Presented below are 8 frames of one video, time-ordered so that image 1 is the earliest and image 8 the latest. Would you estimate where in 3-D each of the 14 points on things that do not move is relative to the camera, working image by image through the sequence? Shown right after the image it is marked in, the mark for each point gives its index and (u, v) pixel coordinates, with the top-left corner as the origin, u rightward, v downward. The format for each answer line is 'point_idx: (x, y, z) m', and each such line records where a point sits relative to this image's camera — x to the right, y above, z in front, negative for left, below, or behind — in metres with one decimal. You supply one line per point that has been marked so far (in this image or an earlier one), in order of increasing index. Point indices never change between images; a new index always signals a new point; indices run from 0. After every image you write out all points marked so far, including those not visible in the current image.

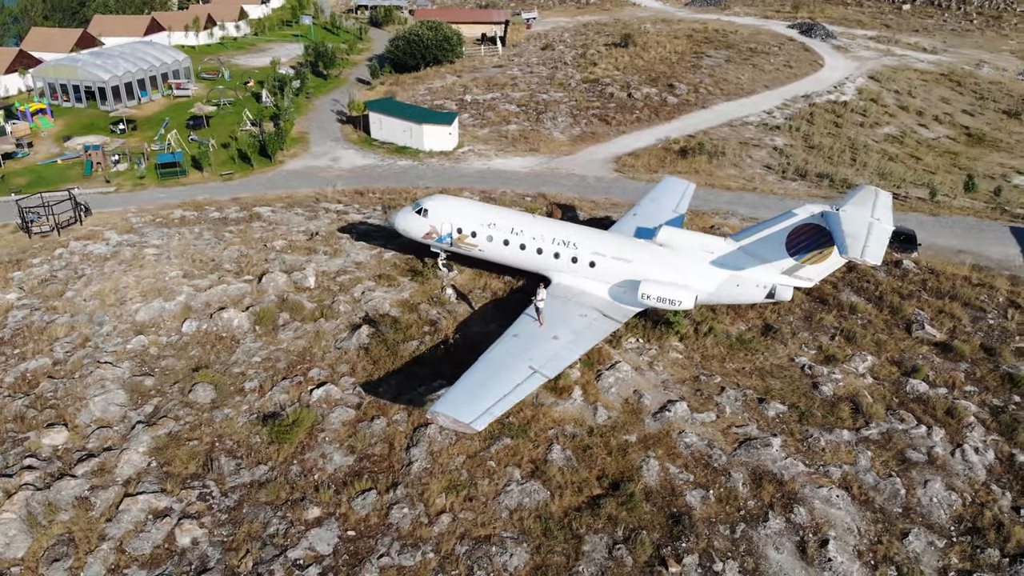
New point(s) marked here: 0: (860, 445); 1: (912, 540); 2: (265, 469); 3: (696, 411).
0: (+7.2, -3.2, +17.3) m
1: (+7.3, -4.6, +15.3) m
2: (-5.2, -3.8, +17.6) m
3: (+4.0, -2.6, +18.3) m
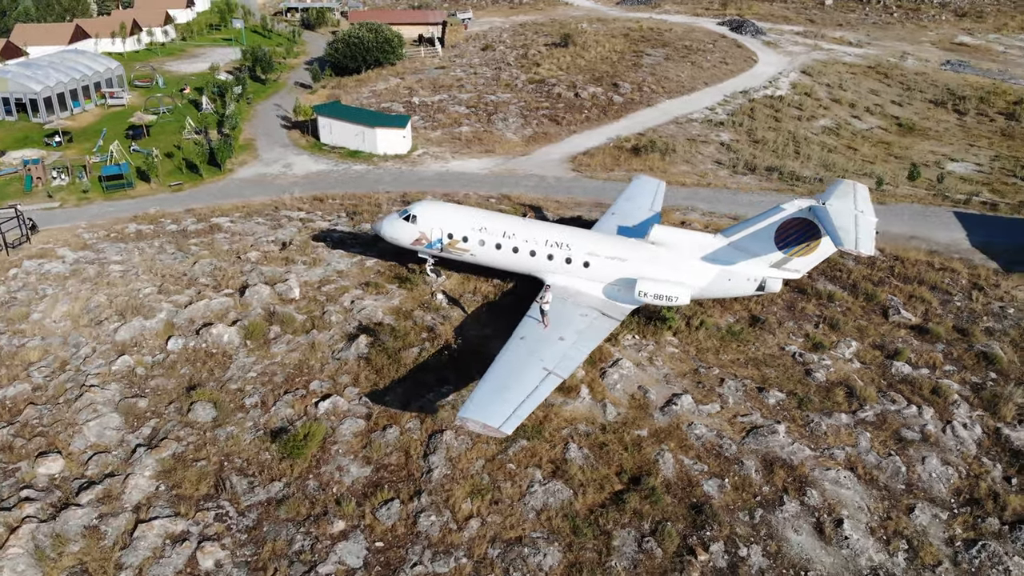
0: (+7.5, -3.0, +18.2) m
1: (+7.8, -4.3, +16.2) m
2: (-4.8, -4.0, +17.4) m
3: (+4.3, -2.6, +18.9) m
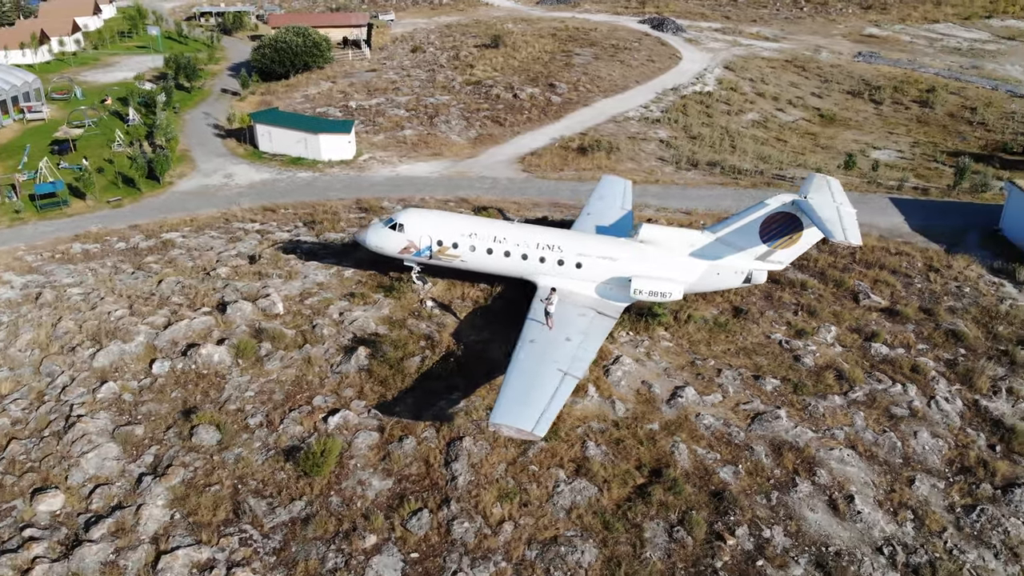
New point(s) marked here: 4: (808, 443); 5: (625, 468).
0: (+7.8, -2.7, +19.3) m
1: (+8.4, -4.0, +17.4) m
2: (-4.3, -4.4, +17.2) m
3: (+4.5, -2.4, +19.7) m
4: (+6.4, -3.3, +18.3) m
5: (+2.4, -3.7, +17.6) m
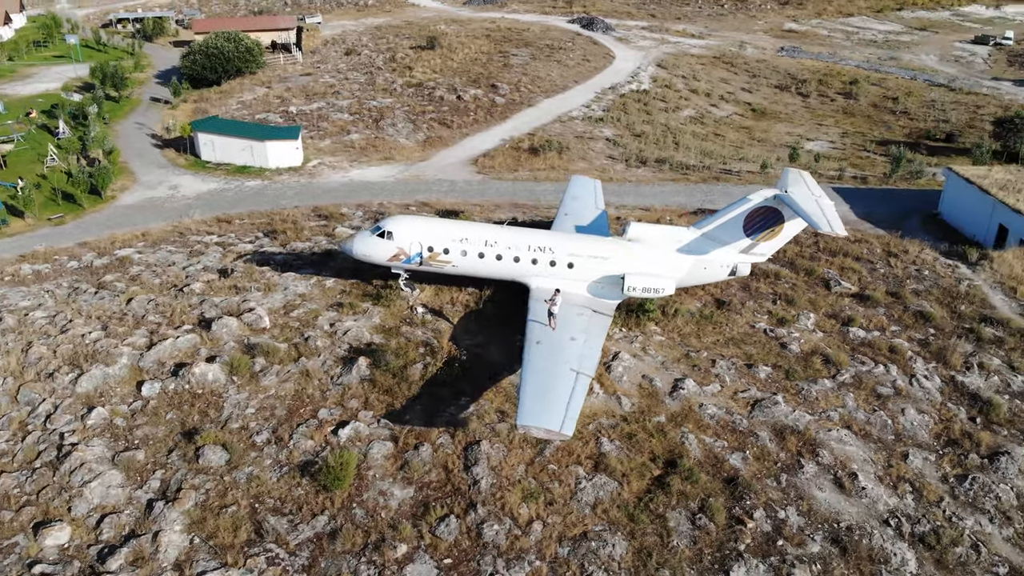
0: (+7.9, -2.4, +20.3) m
1: (+8.8, -3.7, +18.5) m
2: (-3.8, -4.7, +17.1) m
3: (+4.6, -2.3, +20.4) m
4: (+6.7, -3.1, +19.2) m
5: (+2.8, -3.7, +18.1) m
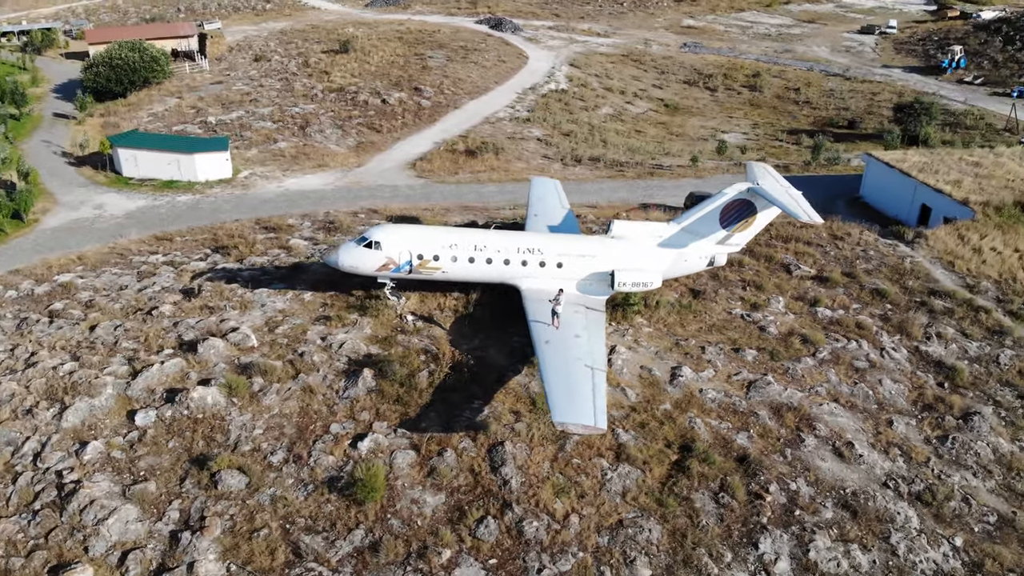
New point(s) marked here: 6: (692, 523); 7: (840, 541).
0: (+8.0, -2.0, +21.8) m
1: (+9.2, -3.2, +20.1) m
2: (-3.0, -4.9, +17.1) m
3: (+4.7, -2.1, +21.4) m
4: (+7.0, -2.8, +20.5) m
5: (+3.3, -3.6, +18.9) m
6: (+3.7, -4.8, +17.3) m
7: (+6.7, -5.1, +17.2) m
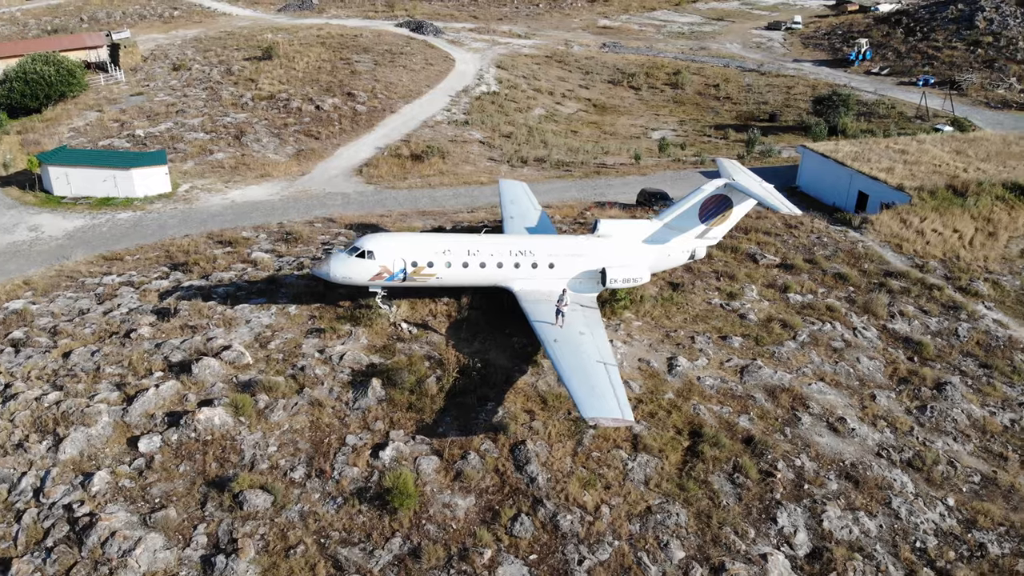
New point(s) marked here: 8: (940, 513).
0: (+8.0, -1.6, +23.1) m
1: (+9.4, -2.8, +21.6) m
2: (-2.3, -5.1, +17.2) m
3: (+4.8, -1.9, +22.4) m
4: (+7.2, -2.5, +21.8) m
5: (+3.7, -3.5, +19.8) m
6: (+4.3, -4.6, +18.2) m
7: (+7.3, -4.8, +18.5) m
8: (+9.4, -5.0, +18.6) m
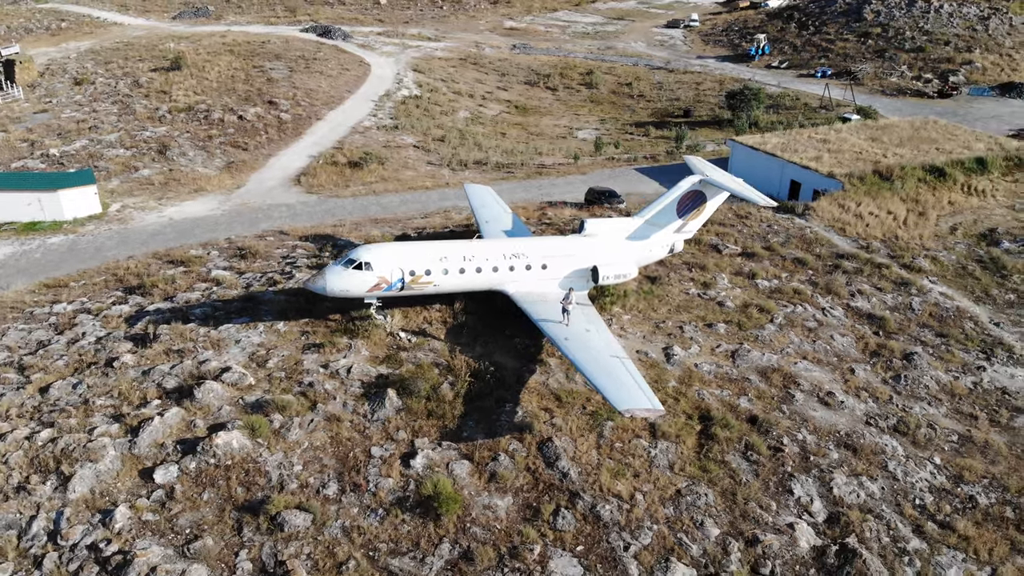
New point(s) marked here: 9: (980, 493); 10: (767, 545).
0: (+7.9, -1.2, +24.7) m
1: (+9.6, -2.3, +23.3) m
2: (-1.3, -5.3, +17.5) m
3: (+4.8, -1.7, +23.5) m
4: (+7.3, -2.1, +23.2) m
5: (+4.2, -3.3, +20.8) m
6: (+5.1, -4.4, +19.3) m
7: (+8.1, -4.4, +20.0) m
8: (+10.1, -4.4, +20.4) m
9: (+10.9, -4.8, +19.7) m
10: (+5.3, -5.4, +17.6) m
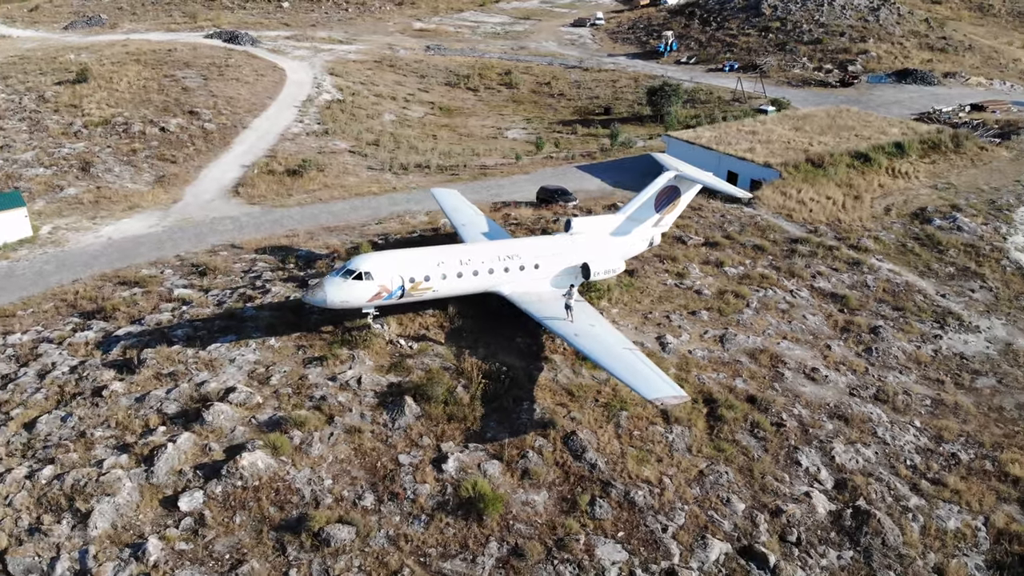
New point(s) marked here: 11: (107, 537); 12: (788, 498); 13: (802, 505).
0: (+7.6, -0.8, +26.1) m
1: (+9.5, -1.8, +25.0) m
2: (-0.3, -5.4, +17.8) m
3: (+4.7, -1.4, +24.5) m
4: (+7.3, -1.7, +24.6) m
5: (+4.6, -3.1, +21.8) m
6: (+5.8, -4.1, +20.4) m
7: (+8.6, -4.0, +21.5) m
8: (+10.5, -3.8, +22.1) m
9: (+11.5, -4.1, +21.6) m
10: (+6.2, -5.0, +18.8) m
11: (-8.5, -5.2, +17.8) m
12: (+6.4, -4.8, +19.4) m
13: (+6.6, -4.9, +19.2) m
